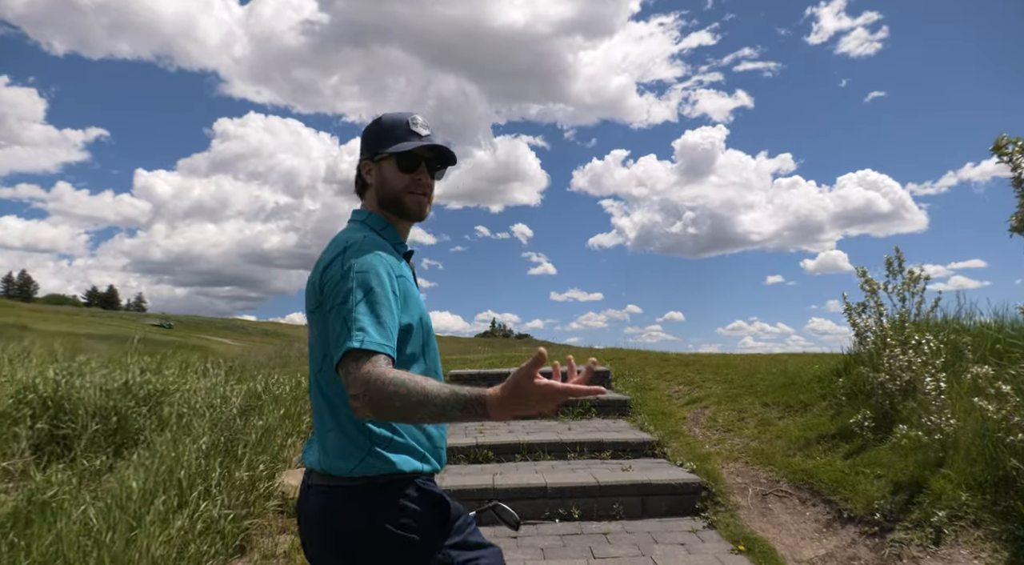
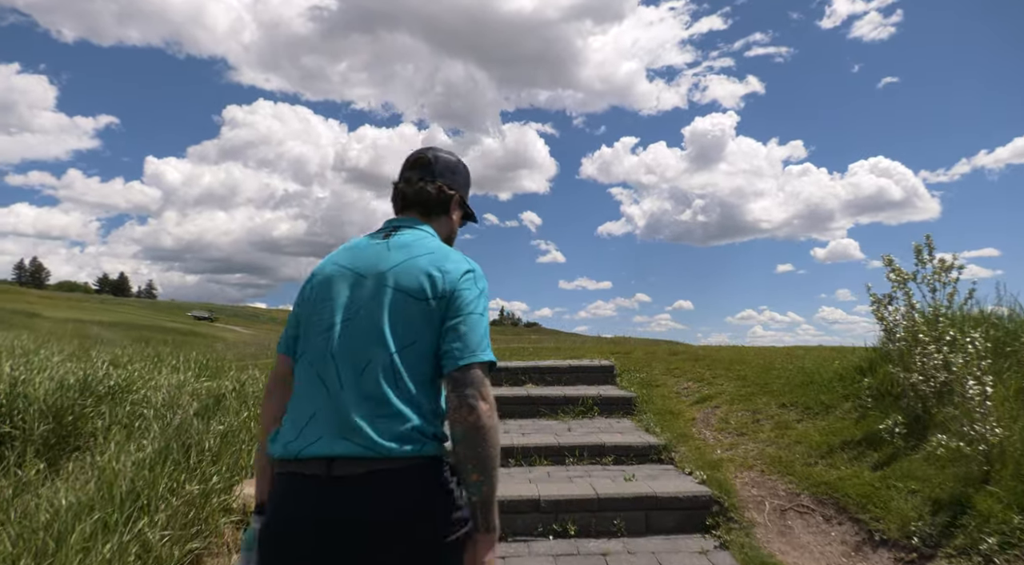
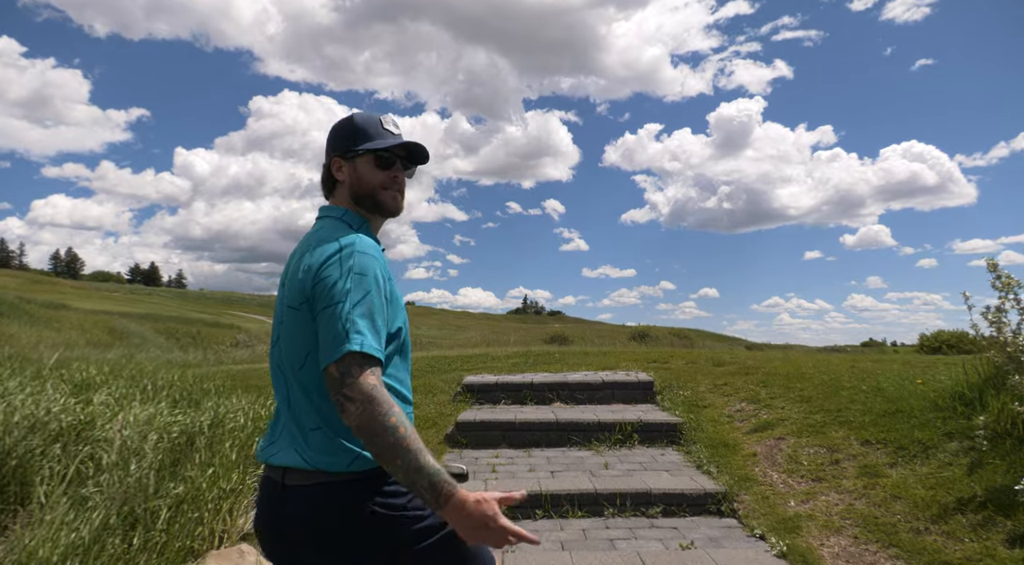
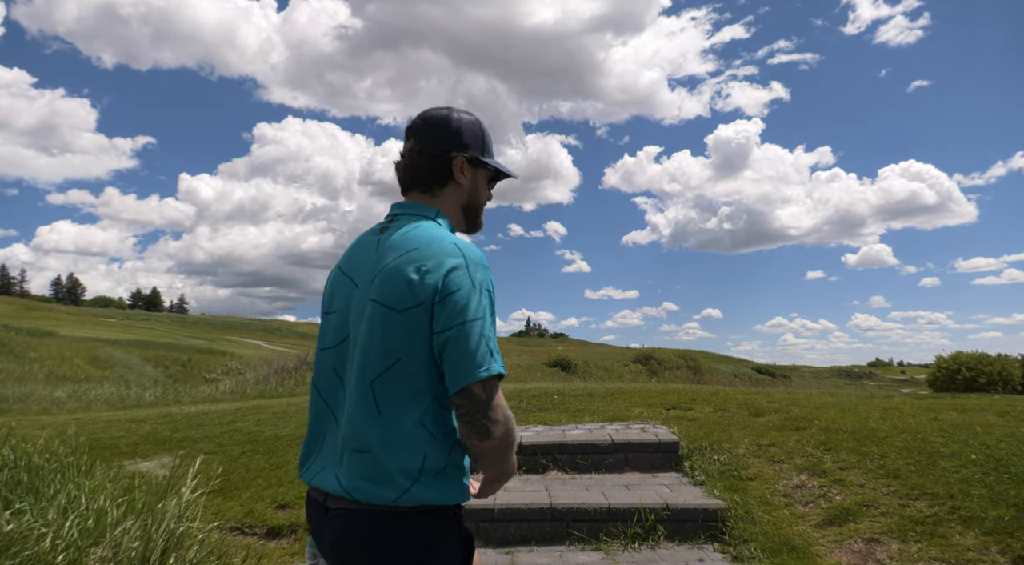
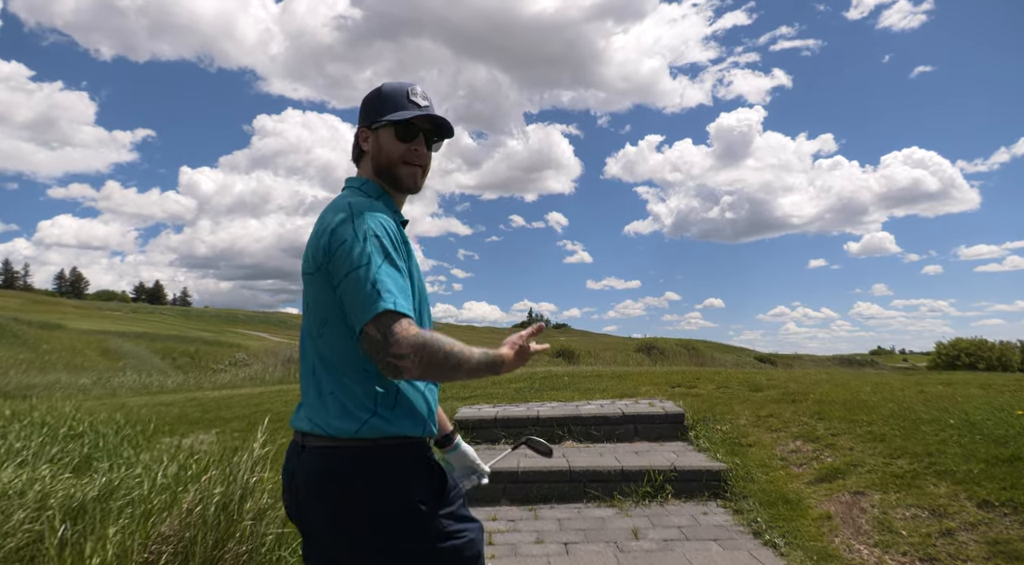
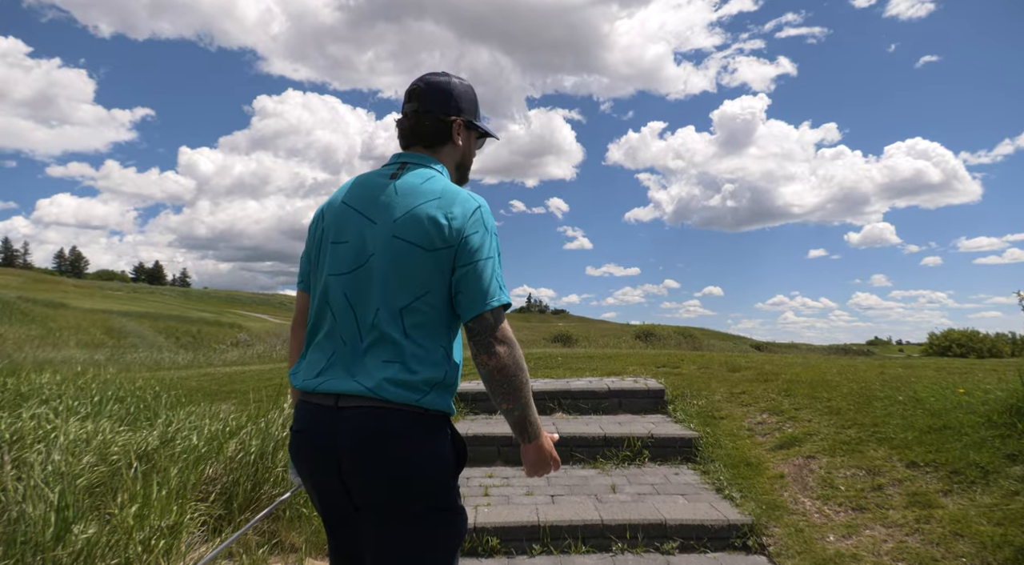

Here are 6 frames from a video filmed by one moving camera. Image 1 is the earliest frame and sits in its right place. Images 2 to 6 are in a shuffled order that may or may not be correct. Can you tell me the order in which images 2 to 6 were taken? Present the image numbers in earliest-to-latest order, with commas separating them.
2, 3, 6, 5, 4
